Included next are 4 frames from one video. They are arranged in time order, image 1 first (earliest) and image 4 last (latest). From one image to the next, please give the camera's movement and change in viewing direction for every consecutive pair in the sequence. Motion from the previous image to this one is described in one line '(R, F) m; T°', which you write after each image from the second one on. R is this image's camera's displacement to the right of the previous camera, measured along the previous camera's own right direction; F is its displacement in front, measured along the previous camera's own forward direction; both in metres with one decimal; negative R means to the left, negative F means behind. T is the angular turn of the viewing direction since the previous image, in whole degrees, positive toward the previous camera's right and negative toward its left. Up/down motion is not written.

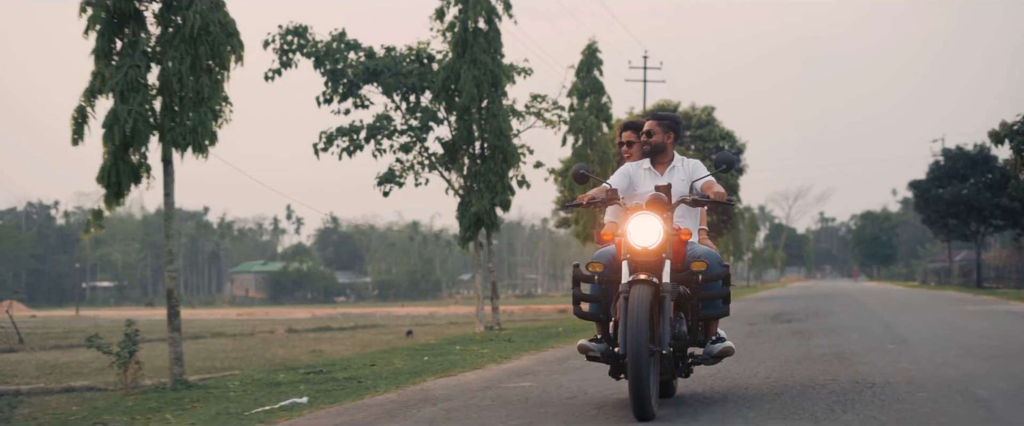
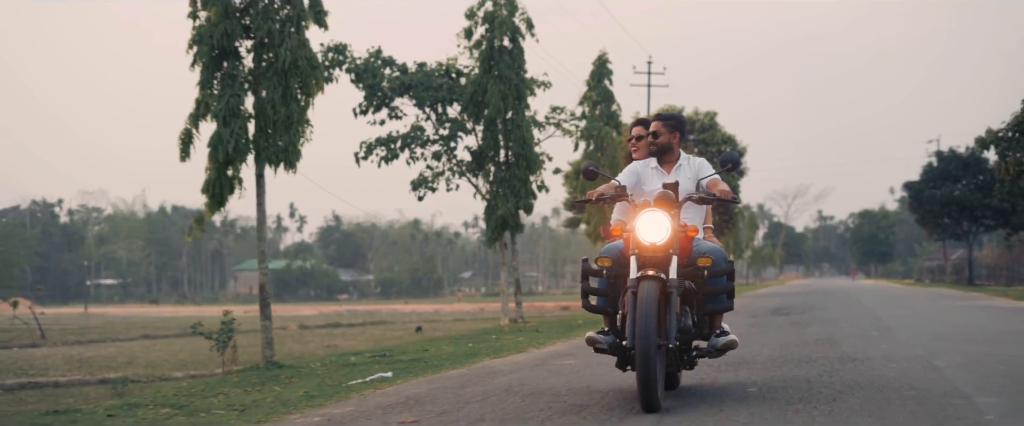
(-0.3, -1.0) m; 0°
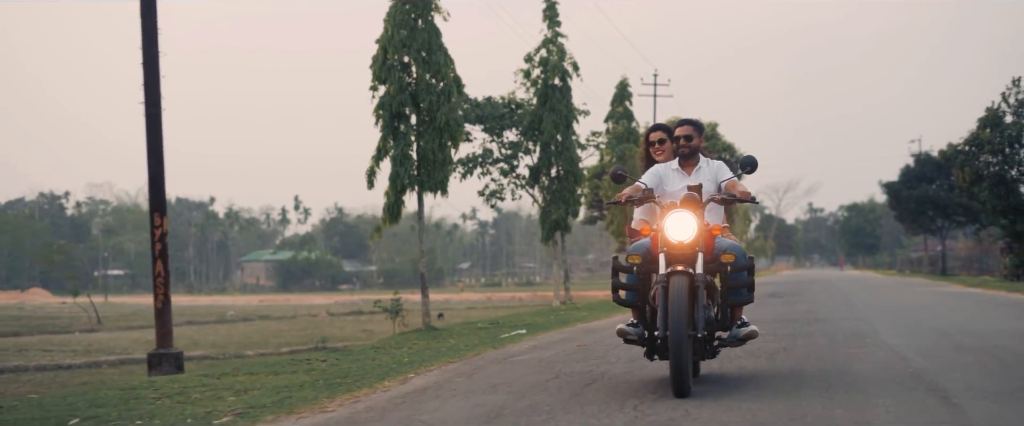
(-0.9, -3.0) m; 0°
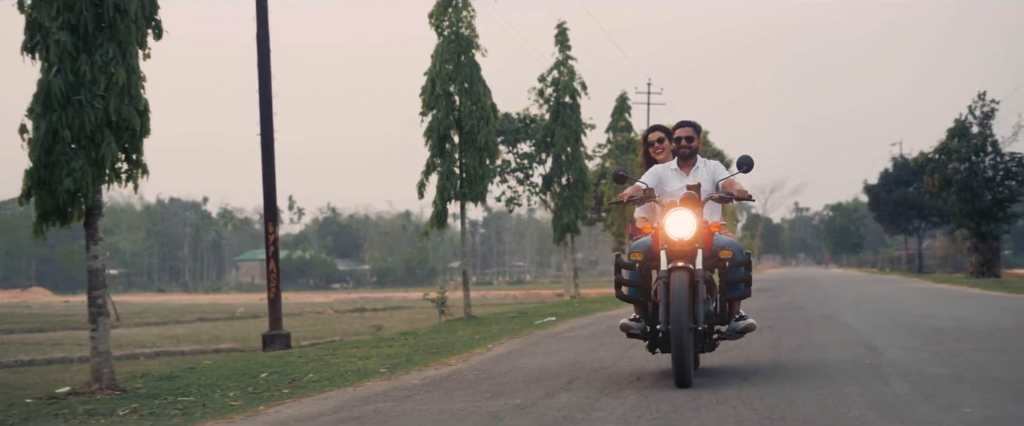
(-0.5, -1.7) m; +1°
